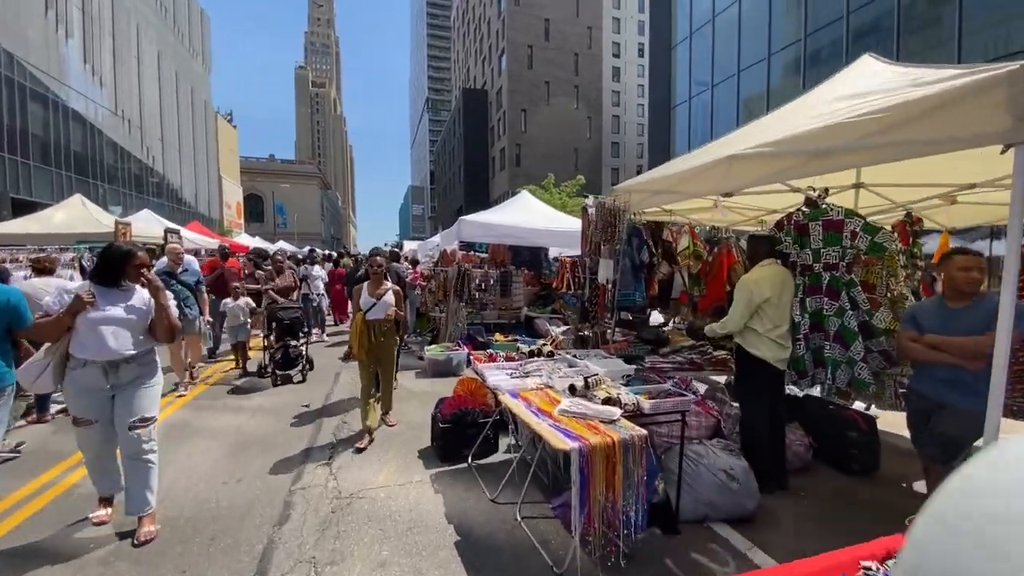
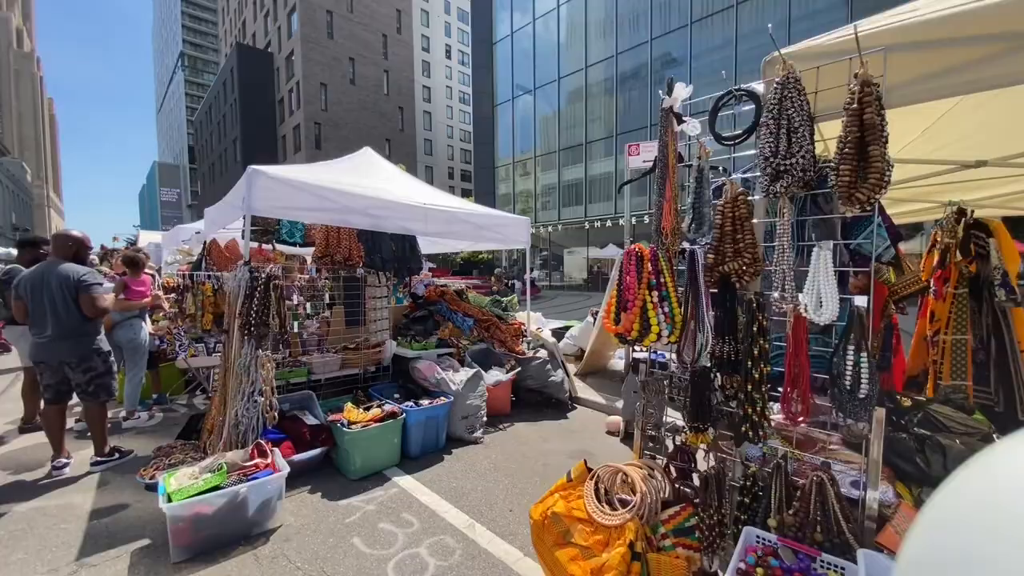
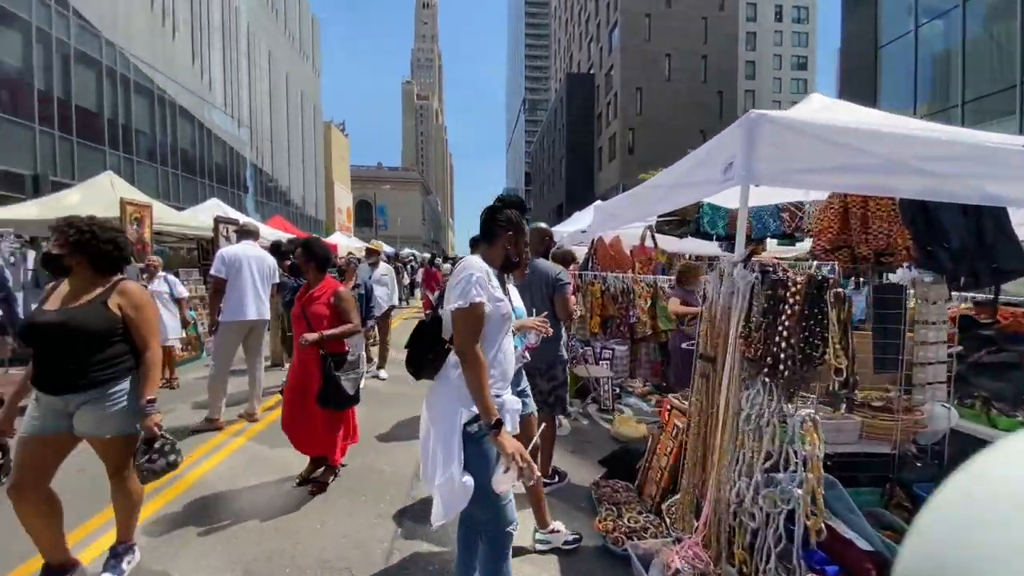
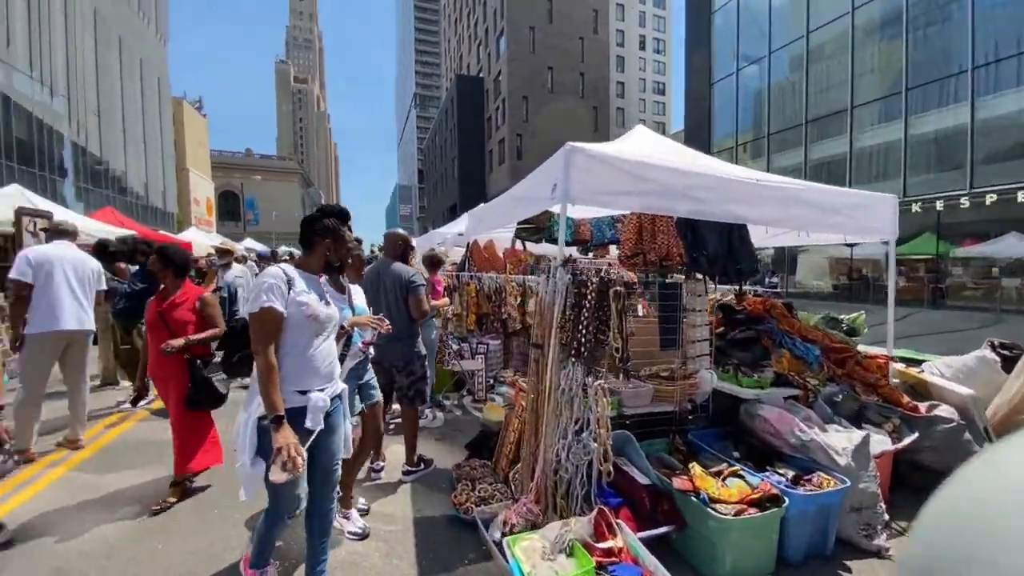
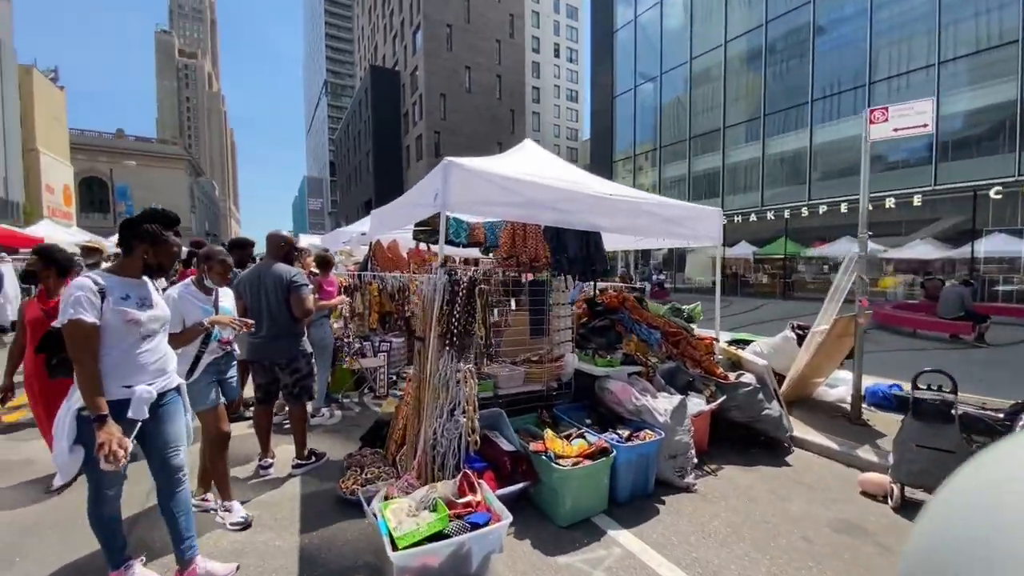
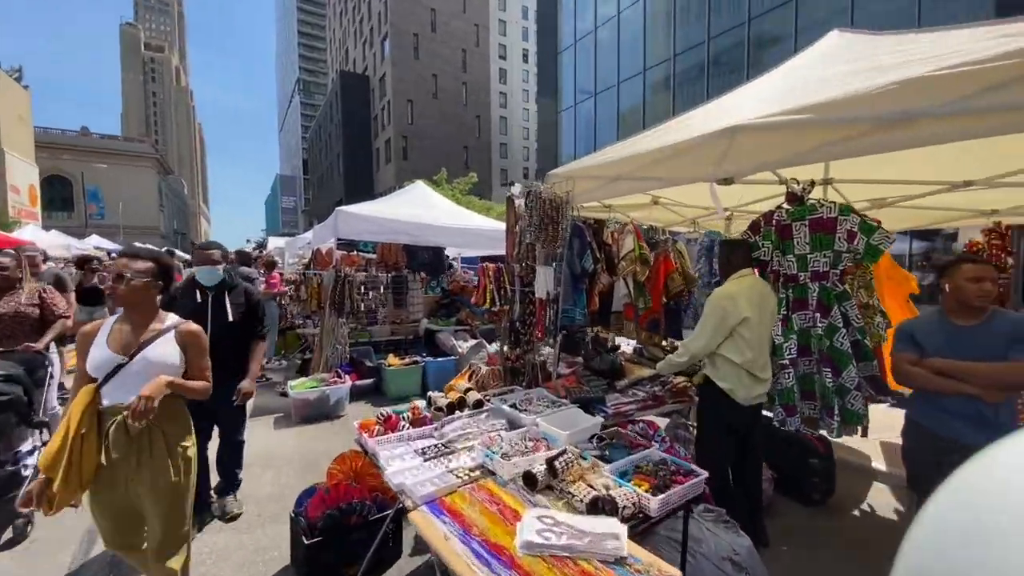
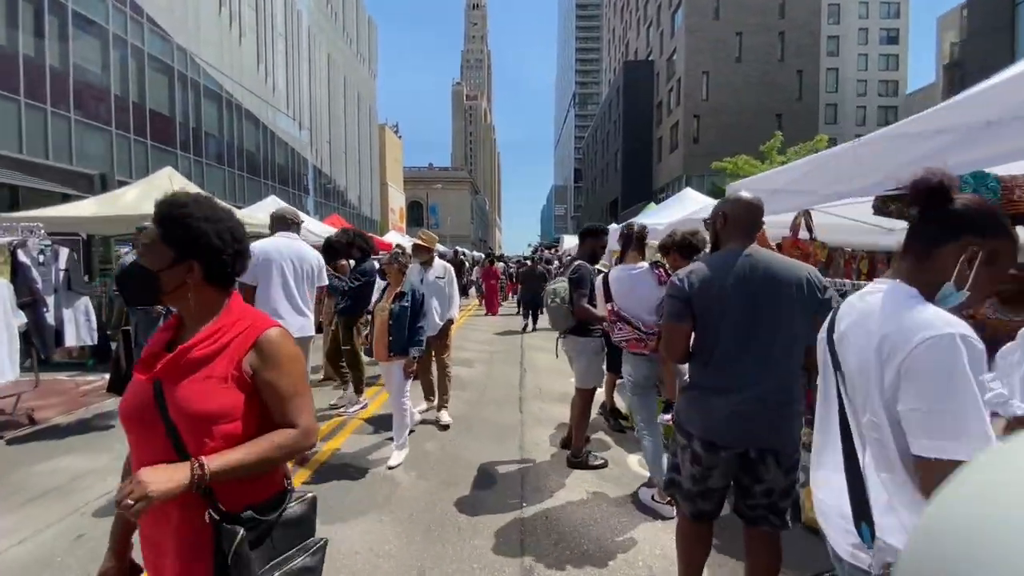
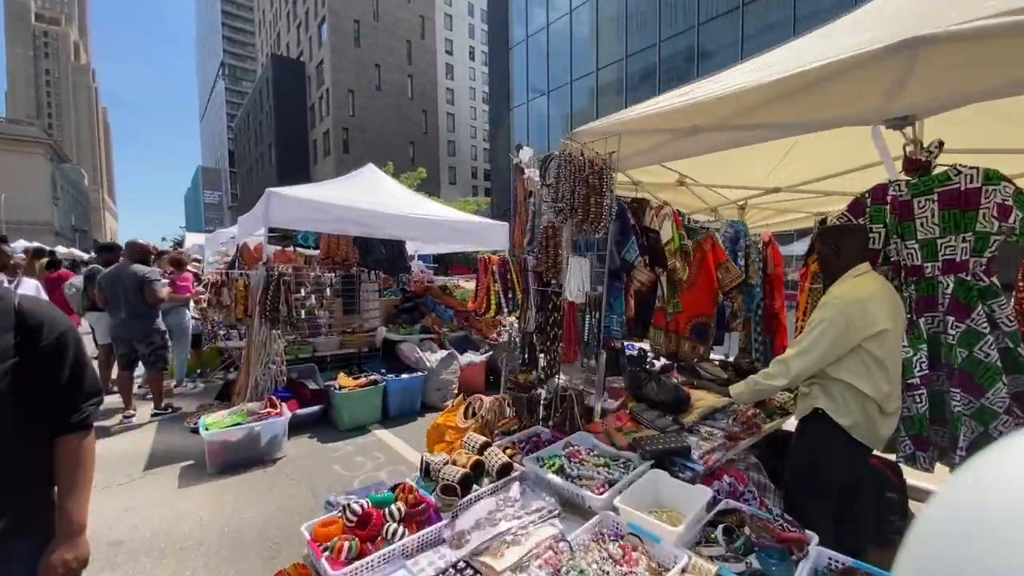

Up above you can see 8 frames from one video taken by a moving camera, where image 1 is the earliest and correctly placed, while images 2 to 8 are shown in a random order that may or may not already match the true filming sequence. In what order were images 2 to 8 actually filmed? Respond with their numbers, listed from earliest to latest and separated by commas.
6, 8, 2, 5, 4, 3, 7
